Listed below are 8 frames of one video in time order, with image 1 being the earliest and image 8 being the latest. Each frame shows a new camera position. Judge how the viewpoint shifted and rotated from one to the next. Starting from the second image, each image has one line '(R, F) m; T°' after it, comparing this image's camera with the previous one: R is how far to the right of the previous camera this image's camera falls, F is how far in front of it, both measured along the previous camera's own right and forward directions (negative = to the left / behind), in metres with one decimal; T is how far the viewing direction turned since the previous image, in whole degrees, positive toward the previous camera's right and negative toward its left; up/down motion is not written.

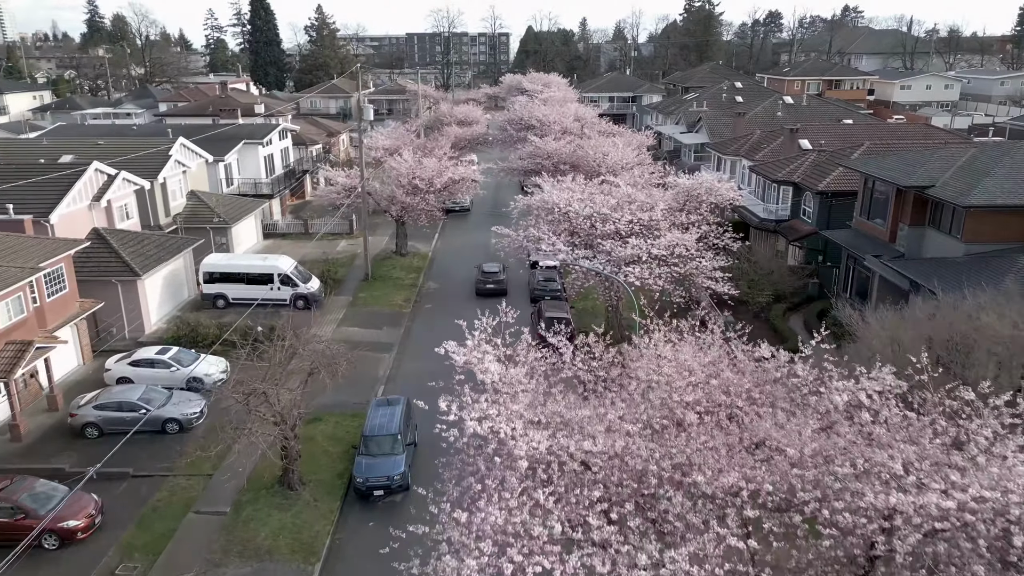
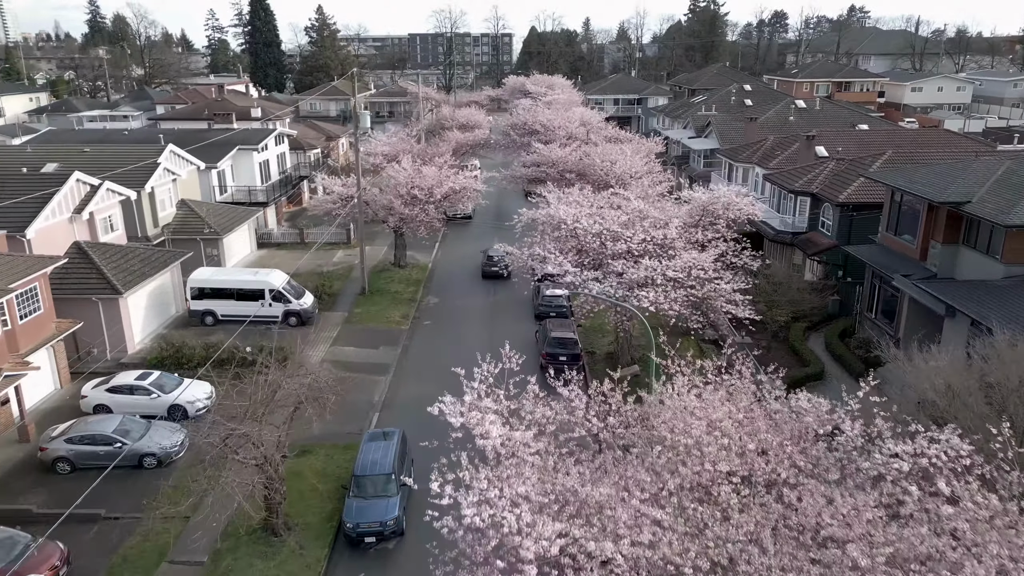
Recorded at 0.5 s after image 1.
(0.0, +1.2) m; 0°
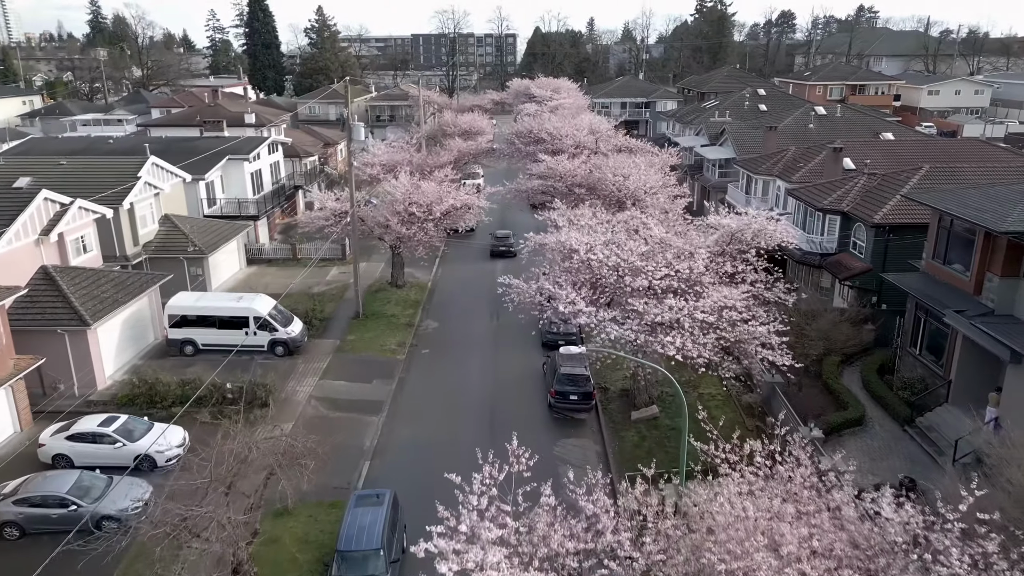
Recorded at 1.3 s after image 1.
(-0.1, +1.9) m; 0°
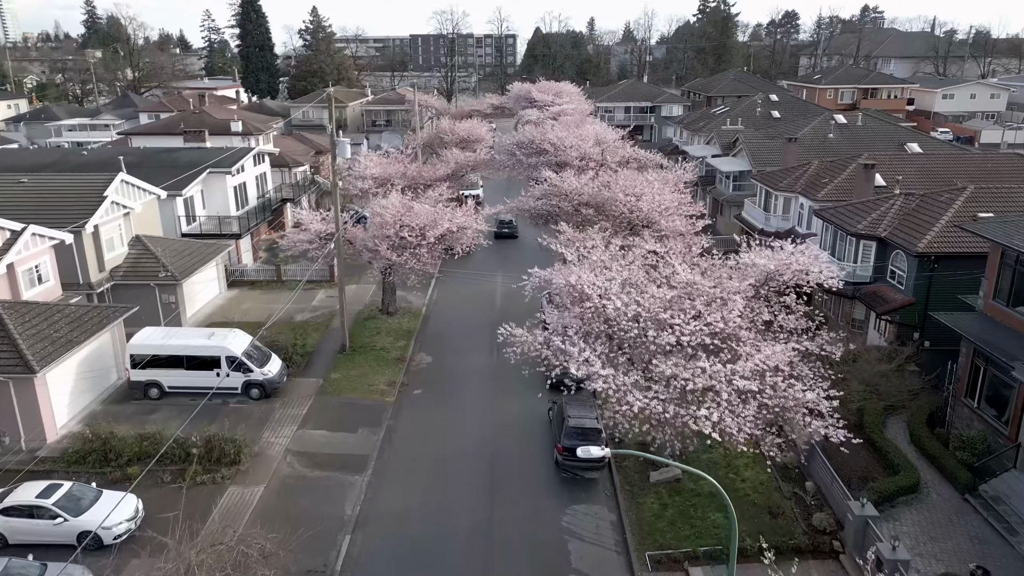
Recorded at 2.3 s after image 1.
(-0.1, +2.2) m; 0°
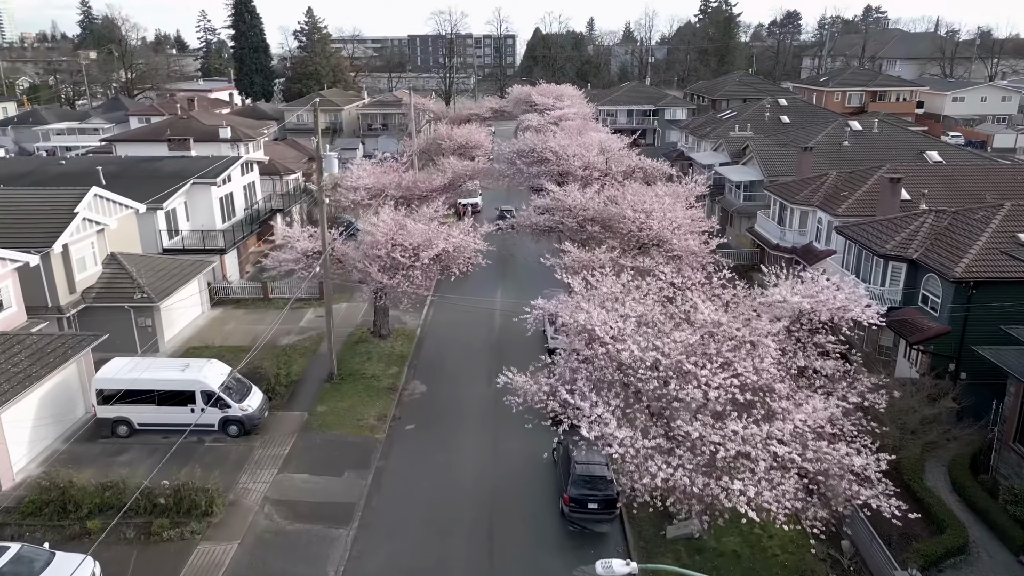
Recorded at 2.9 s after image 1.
(0.0, +1.6) m; 0°
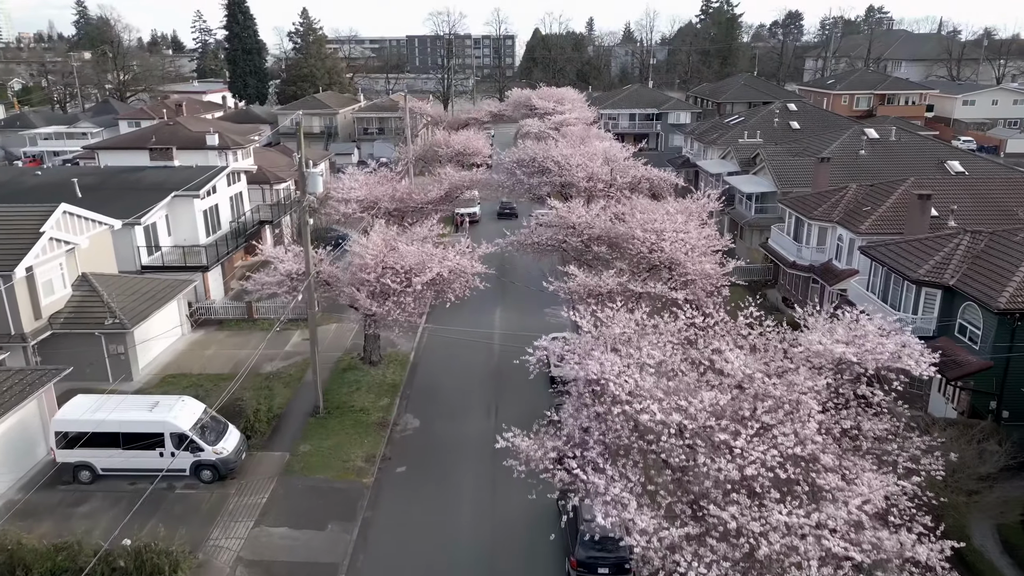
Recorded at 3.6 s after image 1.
(0.0, +1.6) m; 0°
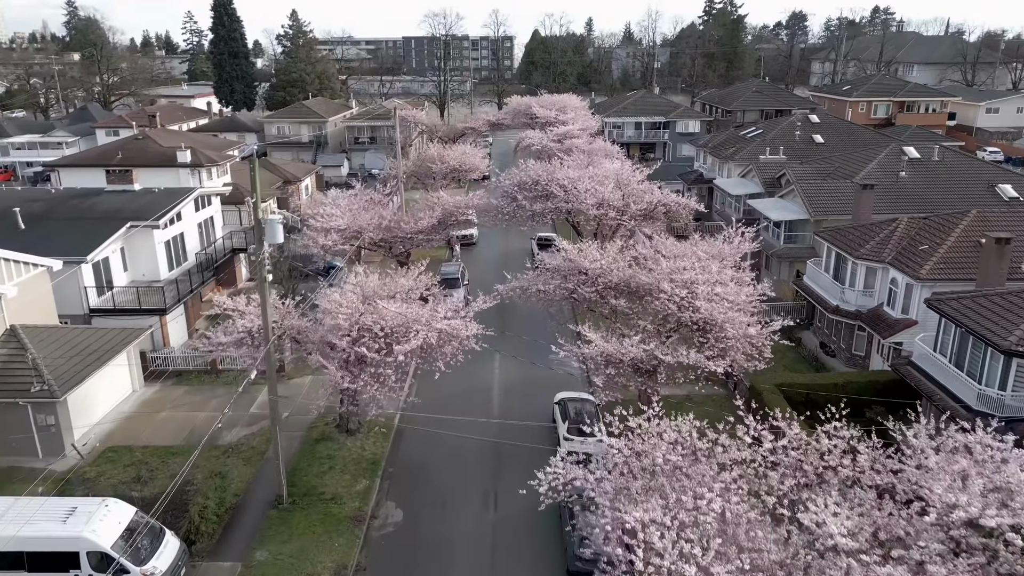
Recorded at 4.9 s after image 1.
(-0.1, +3.2) m; 0°
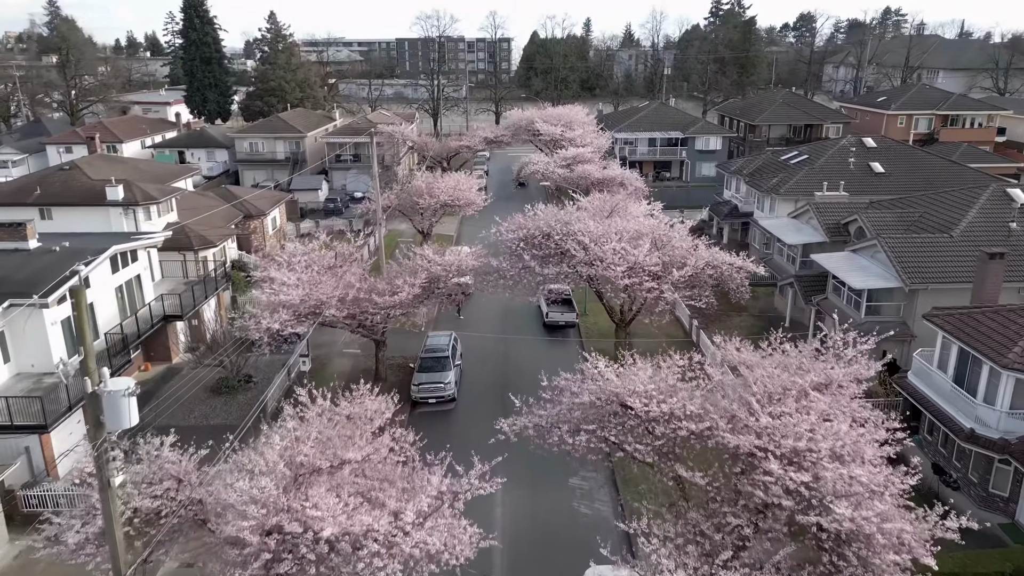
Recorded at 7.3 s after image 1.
(-0.3, +6.1) m; 0°
